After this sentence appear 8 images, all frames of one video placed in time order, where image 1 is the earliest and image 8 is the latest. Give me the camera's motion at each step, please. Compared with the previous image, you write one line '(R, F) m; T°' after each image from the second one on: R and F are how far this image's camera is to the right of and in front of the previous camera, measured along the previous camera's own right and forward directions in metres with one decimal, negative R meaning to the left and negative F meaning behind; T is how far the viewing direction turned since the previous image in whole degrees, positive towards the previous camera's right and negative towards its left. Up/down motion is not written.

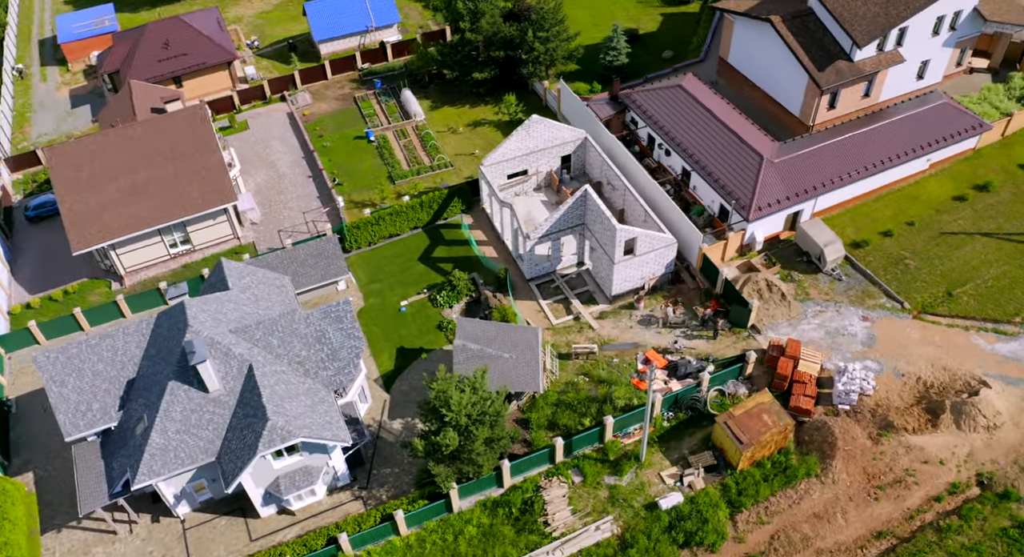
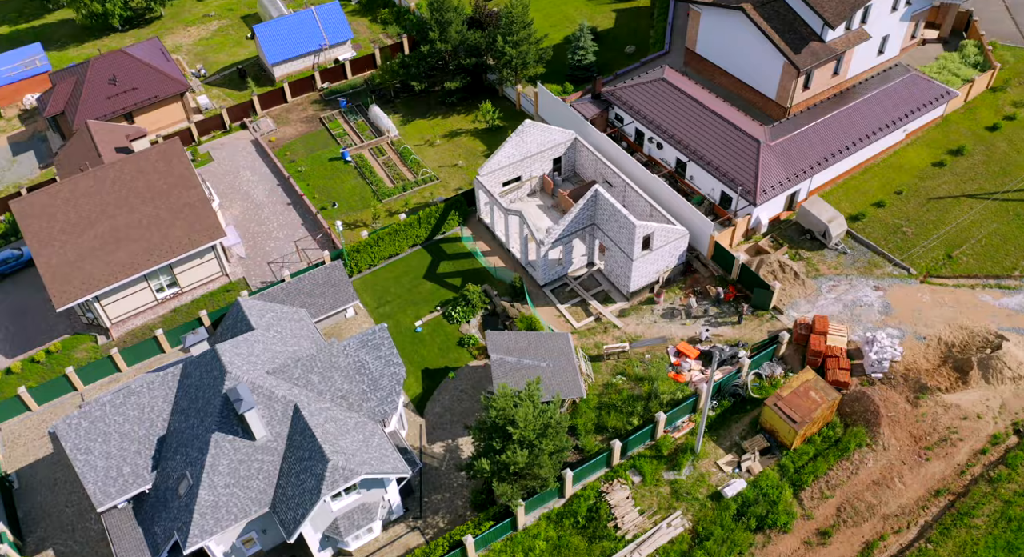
(-4.6, +0.7) m; +6°
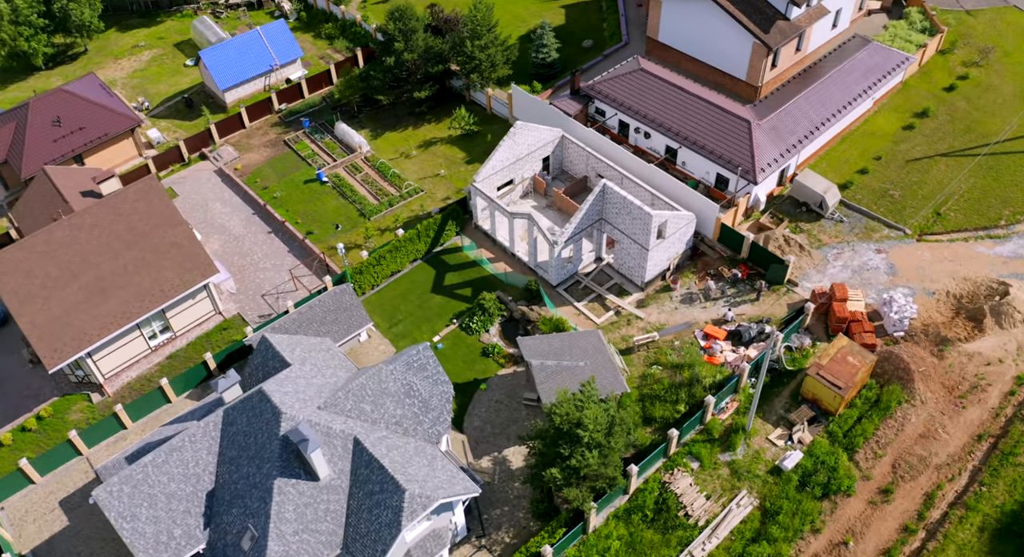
(-4.7, +0.7) m; +6°
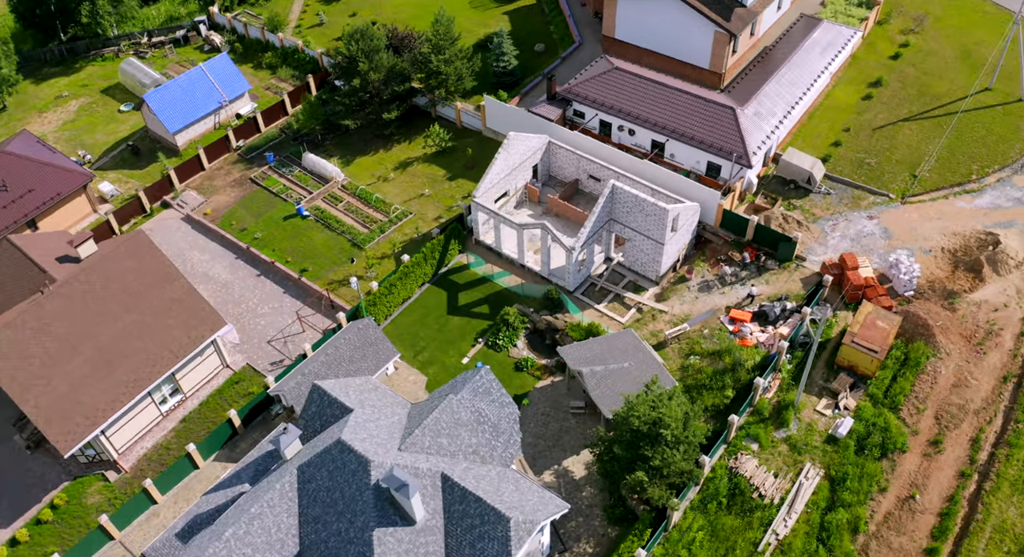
(-5.4, +0.5) m; +7°
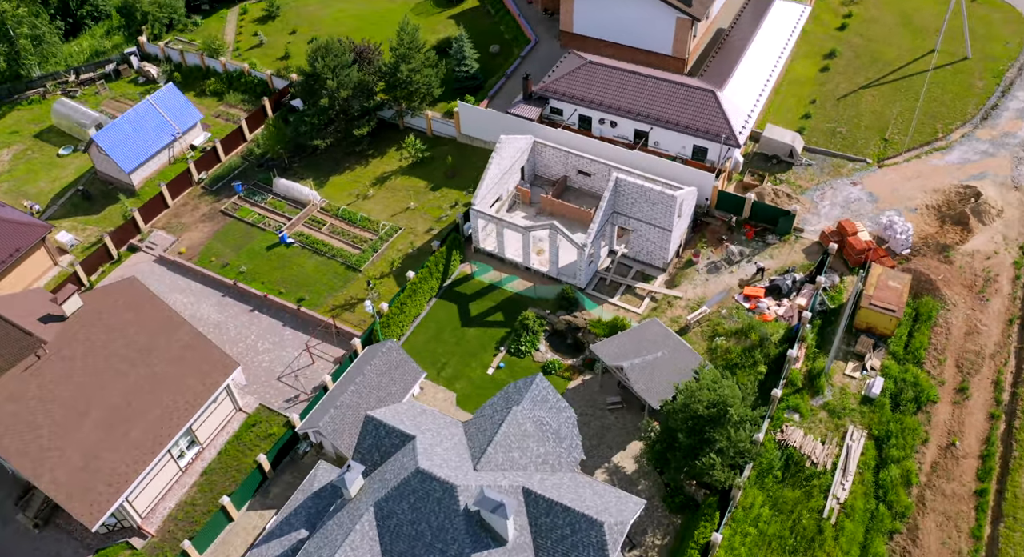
(-4.6, +0.7) m; +6°
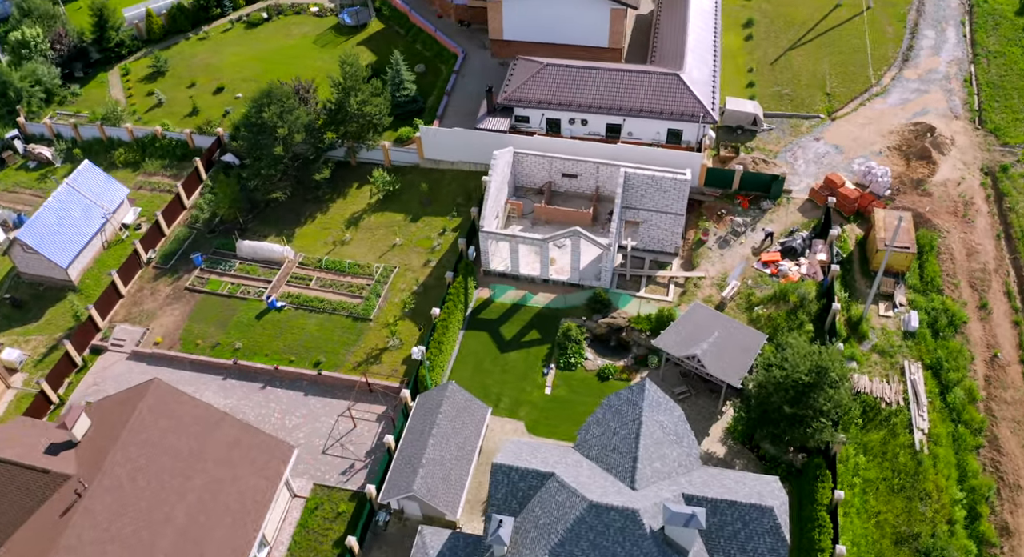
(-8.2, +1.7) m; +10°
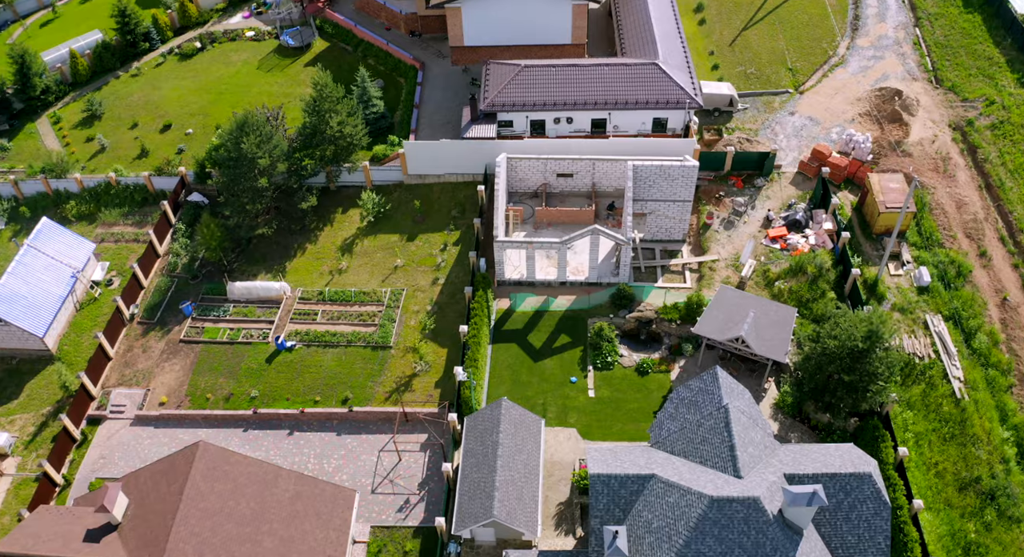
(-5.3, +0.9) m; +6°
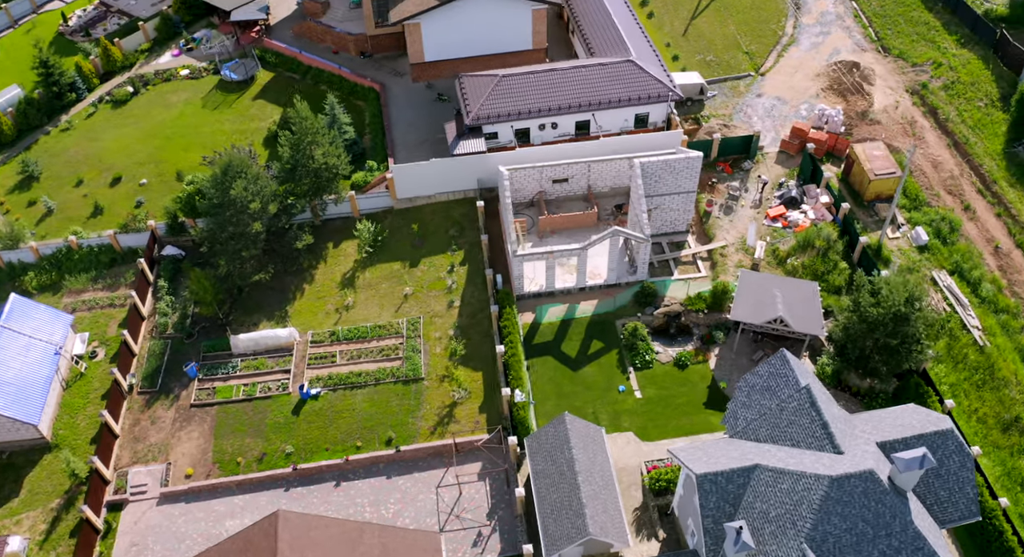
(-5.7, +0.8) m; +7°
